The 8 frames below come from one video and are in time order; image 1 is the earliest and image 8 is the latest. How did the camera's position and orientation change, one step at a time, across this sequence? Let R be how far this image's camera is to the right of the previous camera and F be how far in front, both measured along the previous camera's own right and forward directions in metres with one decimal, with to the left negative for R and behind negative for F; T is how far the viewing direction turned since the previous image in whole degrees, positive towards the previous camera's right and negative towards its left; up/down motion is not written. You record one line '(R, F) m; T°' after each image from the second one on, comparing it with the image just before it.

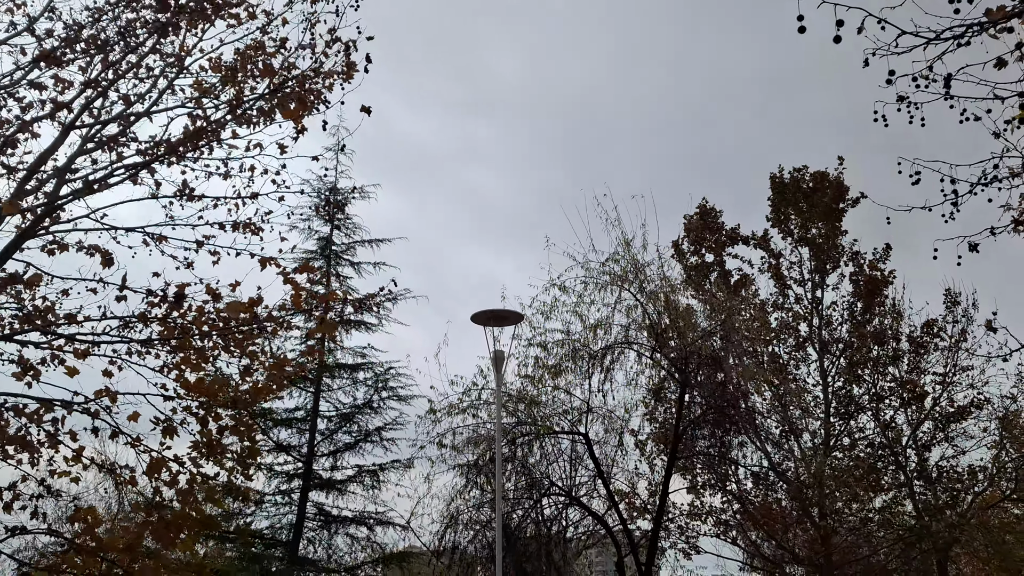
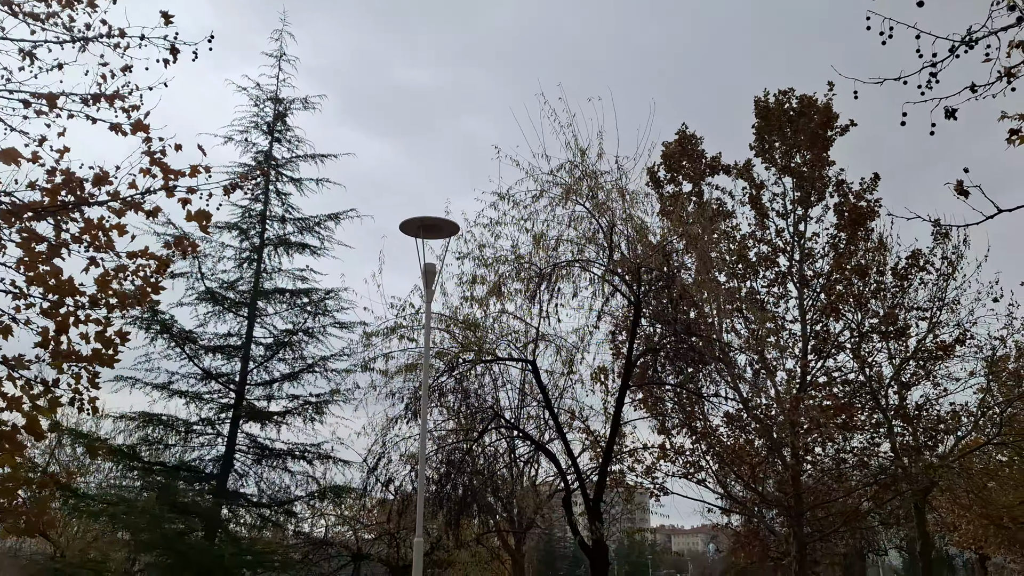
(+0.8, +1.1) m; 0°
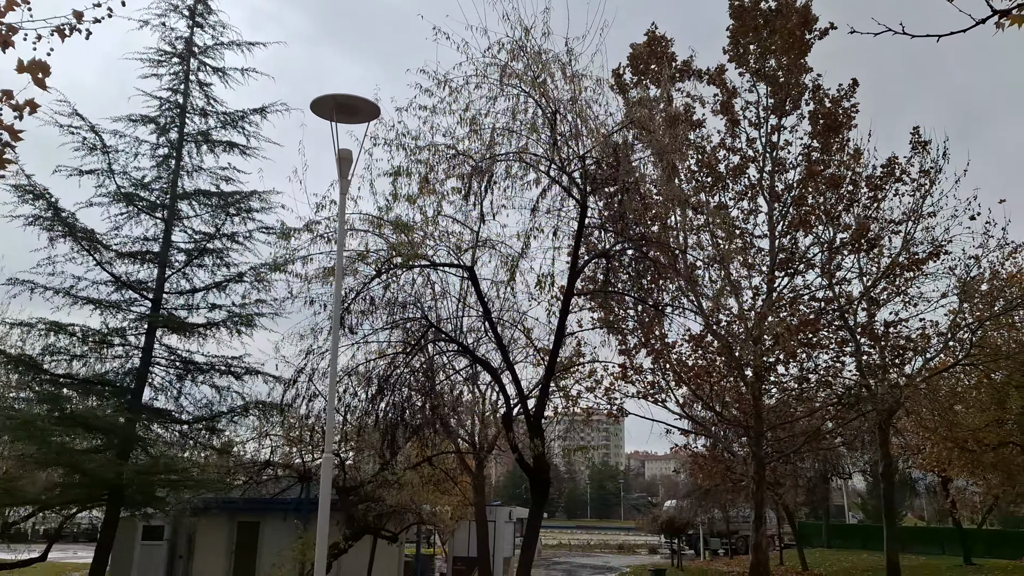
(+0.6, +1.0) m; +1°
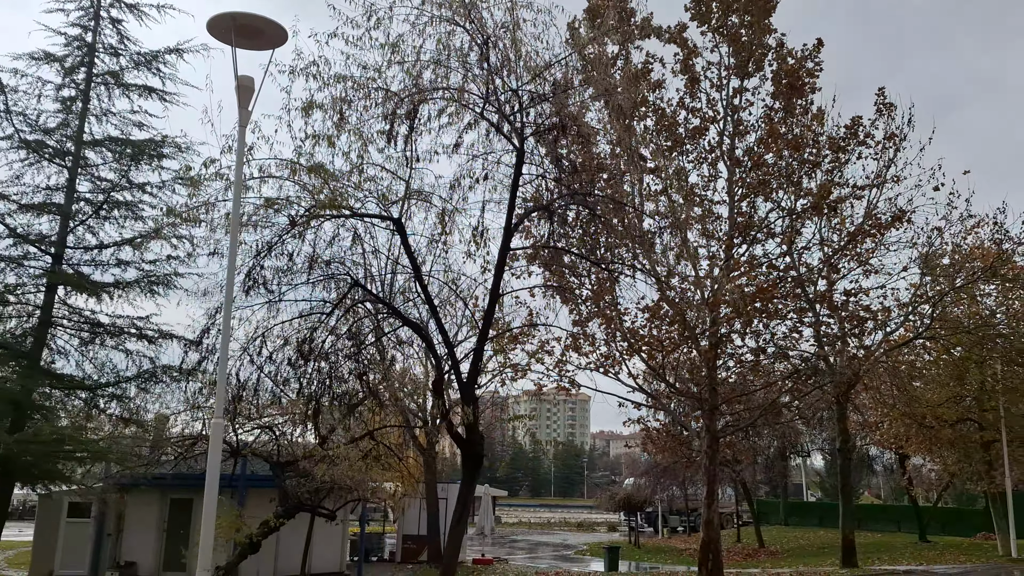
(+0.4, +0.9) m; +2°
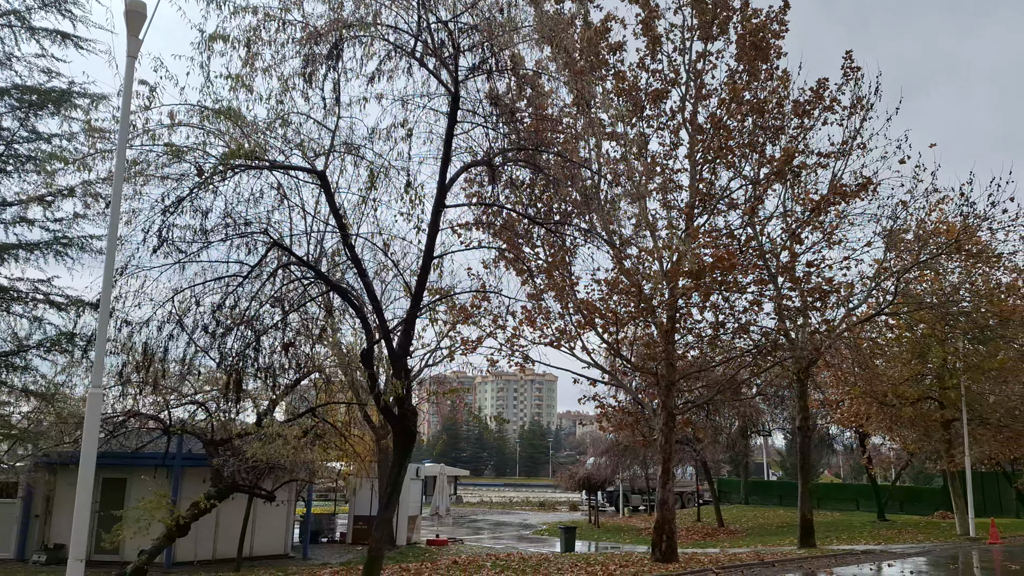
(+0.4, +0.8) m; +2°
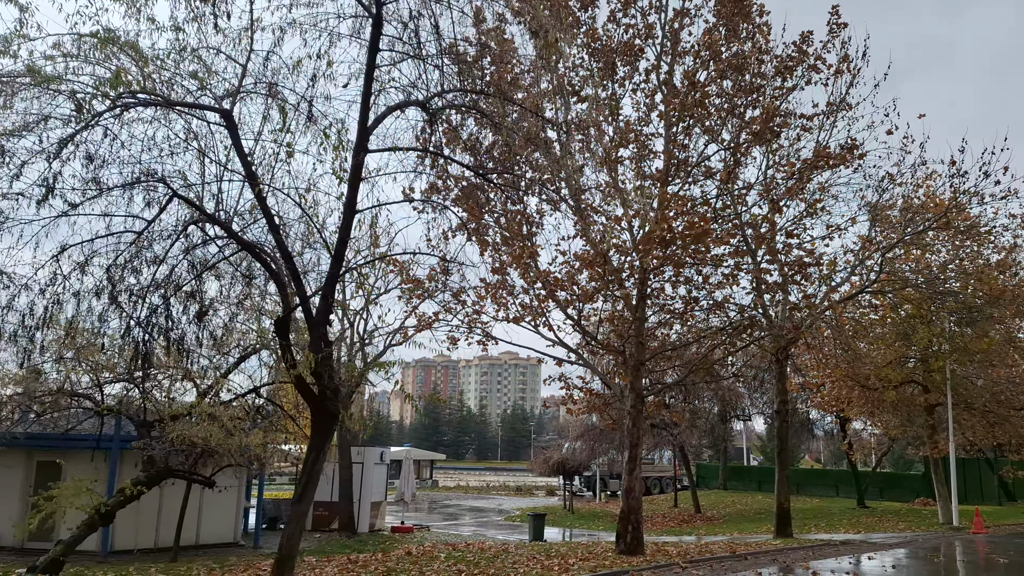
(+0.5, +1.1) m; +1°
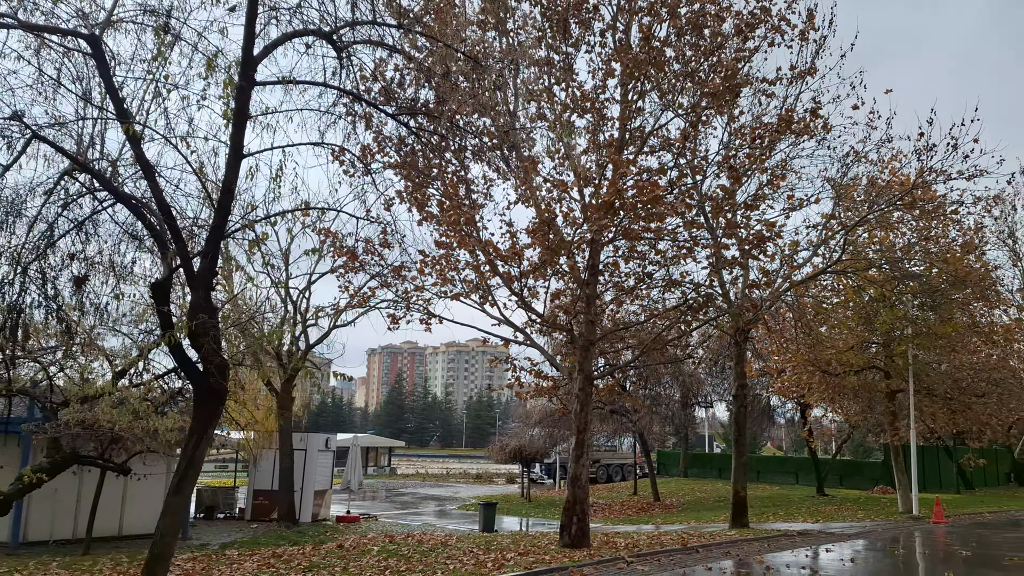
(+0.4, +1.0) m; +2°
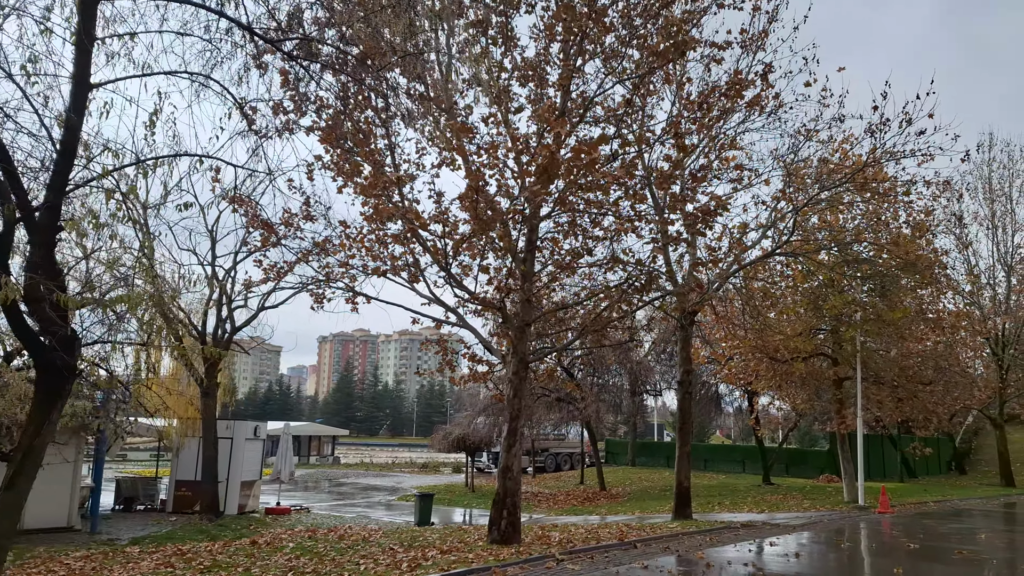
(+0.4, +0.9) m; +3°
